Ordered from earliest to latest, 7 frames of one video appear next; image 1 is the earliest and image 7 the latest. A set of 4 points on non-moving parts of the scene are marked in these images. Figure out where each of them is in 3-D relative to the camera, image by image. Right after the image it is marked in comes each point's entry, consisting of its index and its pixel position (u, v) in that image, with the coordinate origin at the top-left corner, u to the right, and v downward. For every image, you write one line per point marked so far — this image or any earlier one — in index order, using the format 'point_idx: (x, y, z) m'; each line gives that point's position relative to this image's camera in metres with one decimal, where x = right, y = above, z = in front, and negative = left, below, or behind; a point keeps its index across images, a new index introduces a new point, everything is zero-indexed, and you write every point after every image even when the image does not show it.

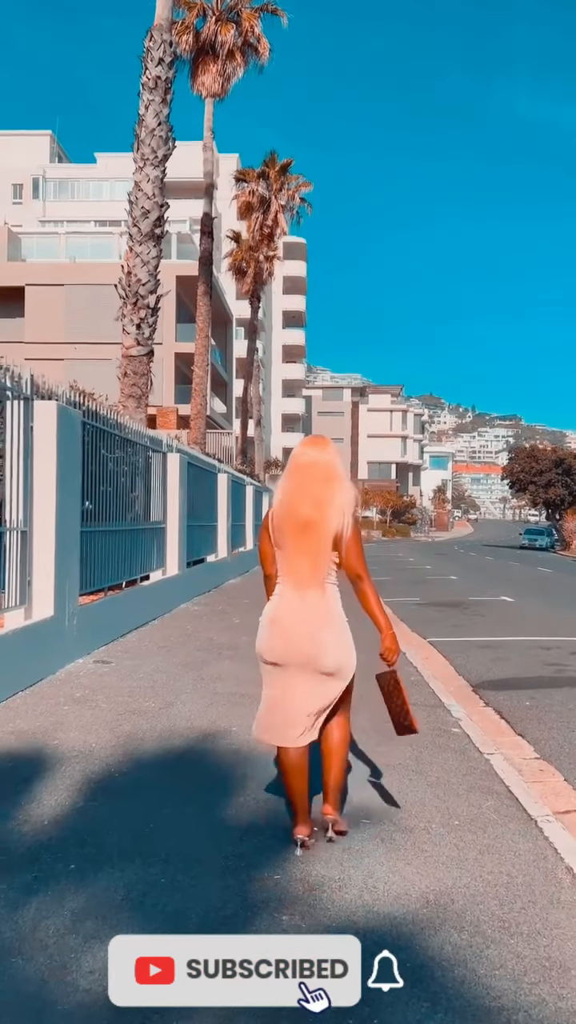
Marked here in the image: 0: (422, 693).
0: (+1.1, -1.5, +8.1) m
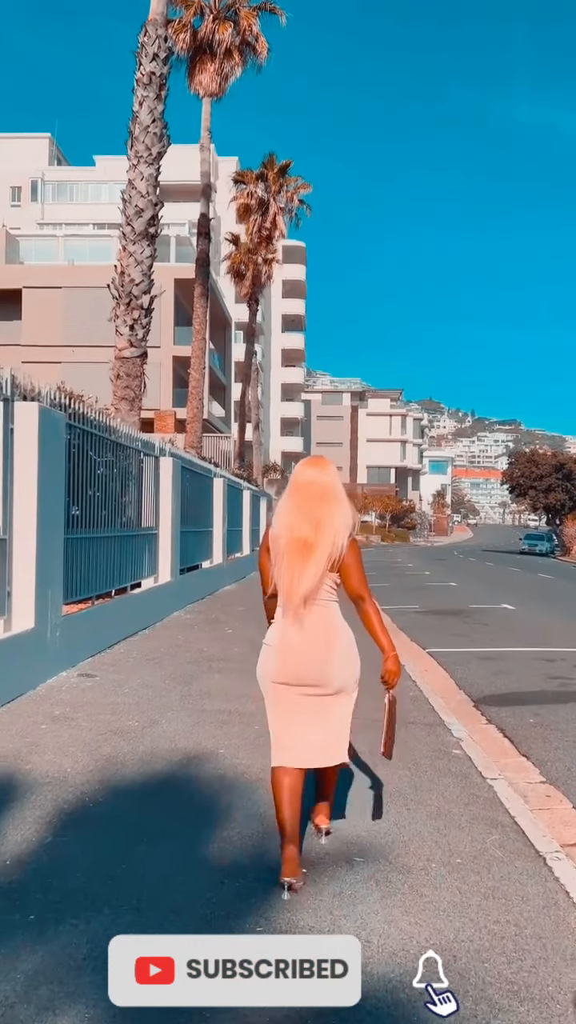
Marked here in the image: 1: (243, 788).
0: (+1.0, -1.5, +7.7) m
1: (-0.2, -1.4, +5.2) m
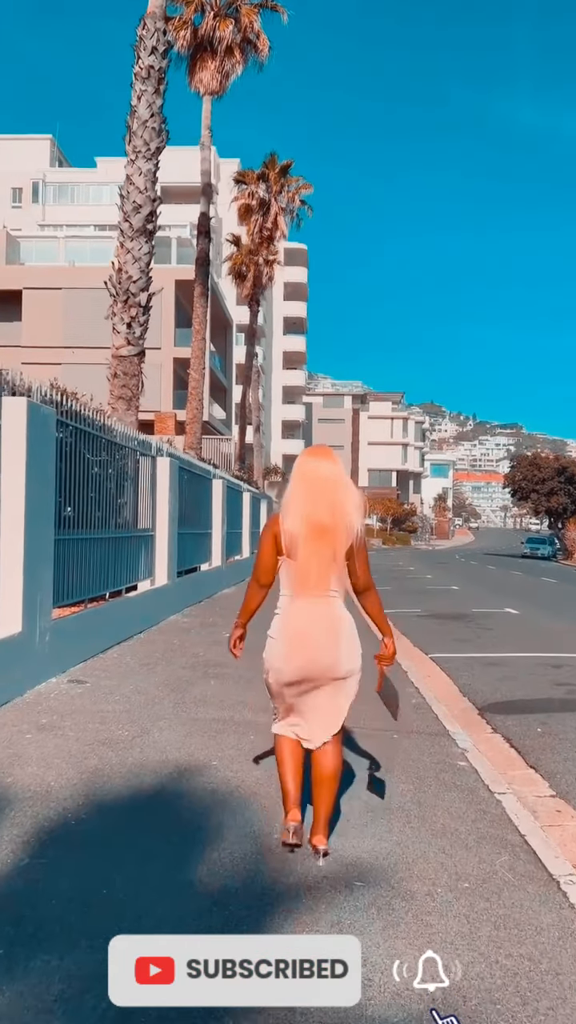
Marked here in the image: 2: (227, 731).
0: (+1.0, -1.5, +7.4) m
1: (-0.3, -1.4, +4.9) m
2: (-0.4, -1.4, +6.5) m
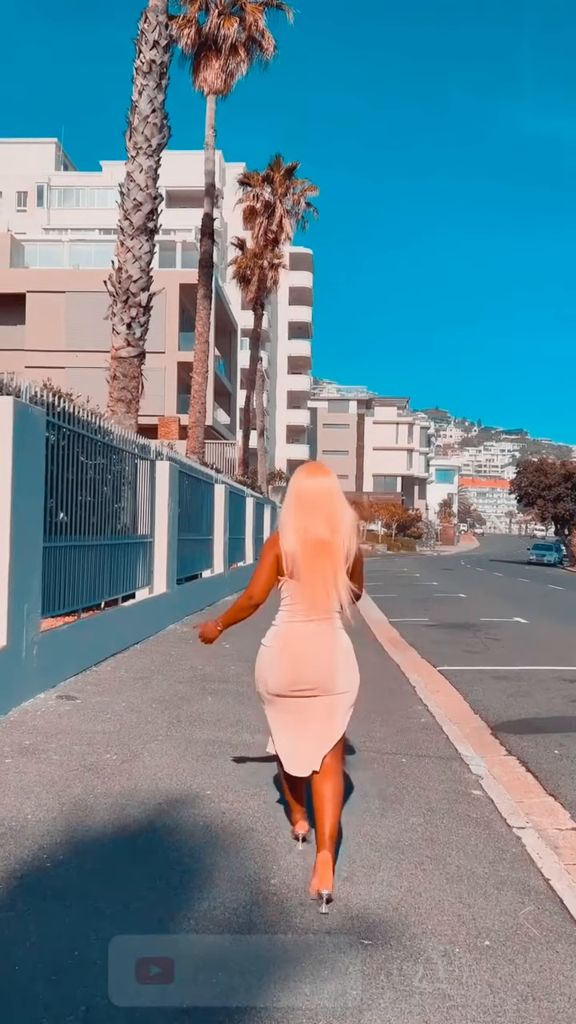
0: (+1.0, -1.6, +7.0) m
1: (-0.3, -1.4, +4.4) m
2: (-0.4, -1.5, +6.0) m
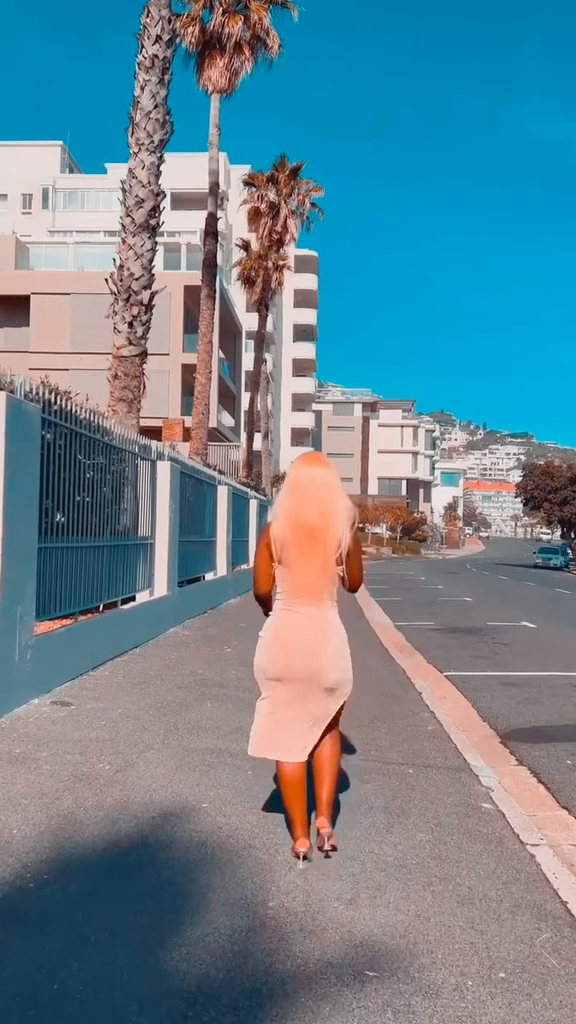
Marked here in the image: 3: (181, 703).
0: (+1.0, -1.6, +6.7) m
1: (-0.3, -1.4, +4.2) m
2: (-0.4, -1.5, +5.8) m
3: (-0.8, -1.4, +7.6) m
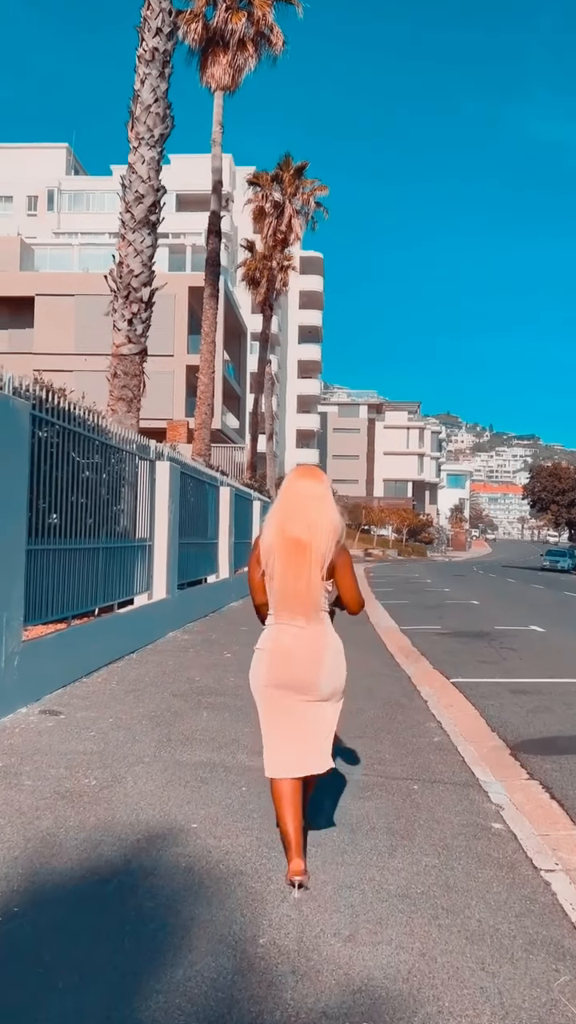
0: (+1.0, -1.6, +6.4) m
1: (-0.3, -1.4, +3.8) m
2: (-0.4, -1.5, +5.4) m
3: (-0.8, -1.4, +7.2) m
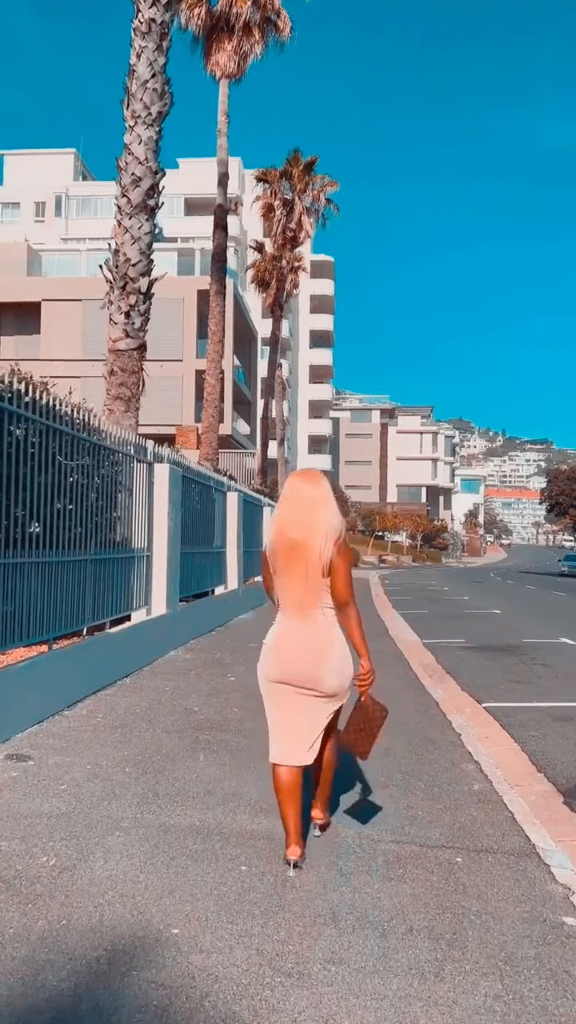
0: (+1.1, -1.6, +5.2) m
1: (-0.3, -1.4, +2.7) m
2: (-0.3, -1.5, +4.3) m
3: (-0.7, -1.5, +6.1) m
